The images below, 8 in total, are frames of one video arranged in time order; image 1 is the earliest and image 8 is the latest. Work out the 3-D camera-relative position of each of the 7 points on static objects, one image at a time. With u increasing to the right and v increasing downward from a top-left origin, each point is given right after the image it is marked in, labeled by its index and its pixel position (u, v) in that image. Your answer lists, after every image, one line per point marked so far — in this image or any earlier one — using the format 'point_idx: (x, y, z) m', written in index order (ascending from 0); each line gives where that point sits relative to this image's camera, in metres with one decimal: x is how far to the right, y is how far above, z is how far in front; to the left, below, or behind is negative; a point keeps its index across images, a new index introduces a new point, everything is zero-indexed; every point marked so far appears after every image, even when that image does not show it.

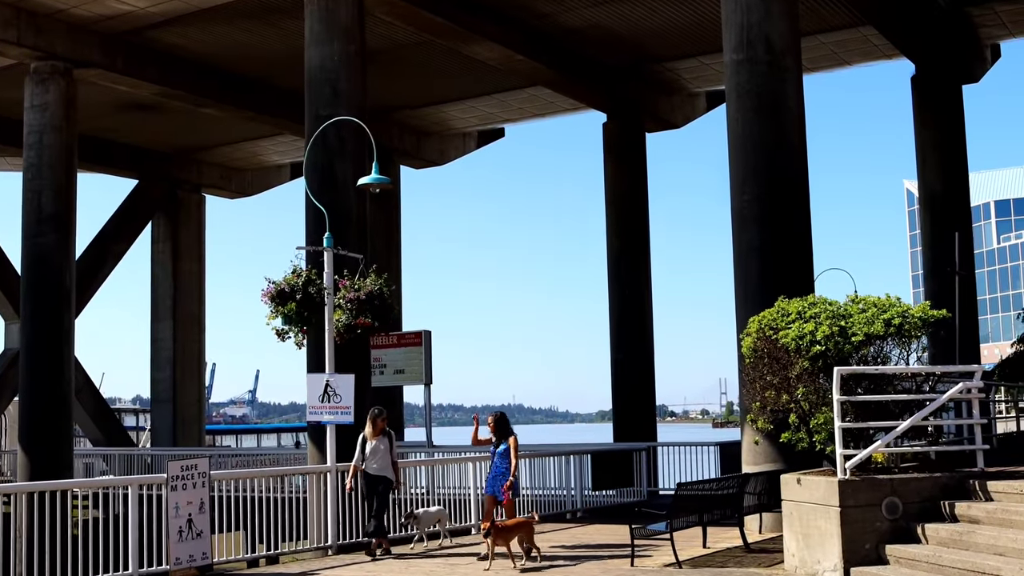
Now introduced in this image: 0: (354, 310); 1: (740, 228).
0: (-2.3, -0.3, +15.3) m
1: (+3.3, +0.9, +15.5) m
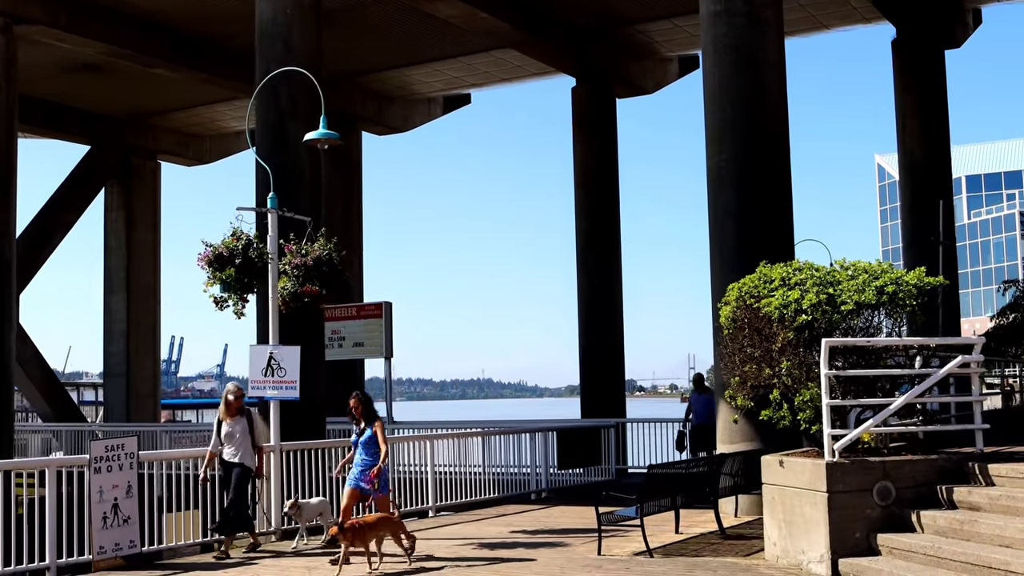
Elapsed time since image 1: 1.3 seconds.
0: (-2.8, +0.1, +14.2) m
1: (+2.8, +1.3, +14.5) m
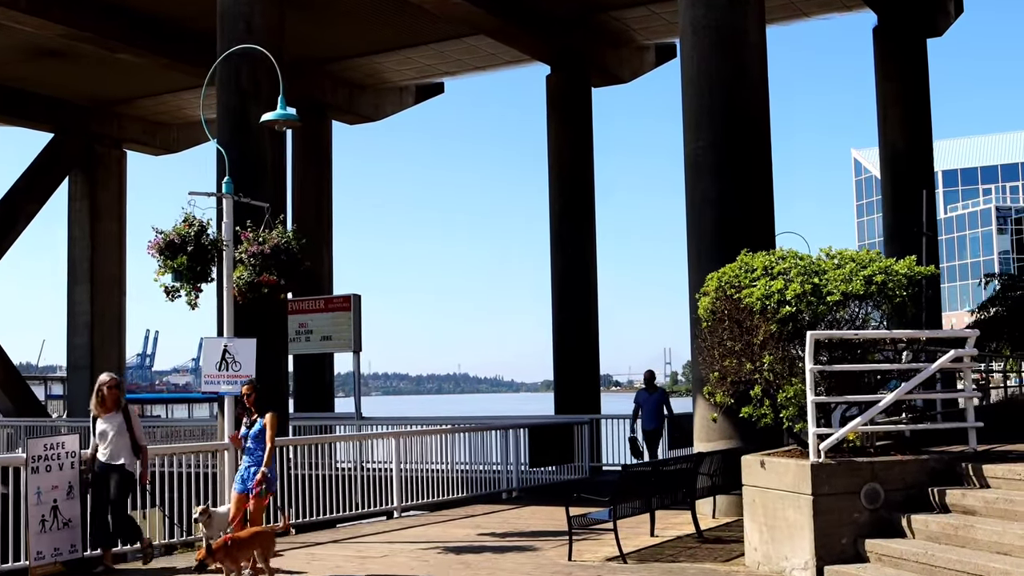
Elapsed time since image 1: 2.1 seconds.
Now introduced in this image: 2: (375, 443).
0: (-3.2, +0.3, +13.4) m
1: (+2.4, +1.5, +13.9) m
2: (-1.9, -2.2, +15.0) m
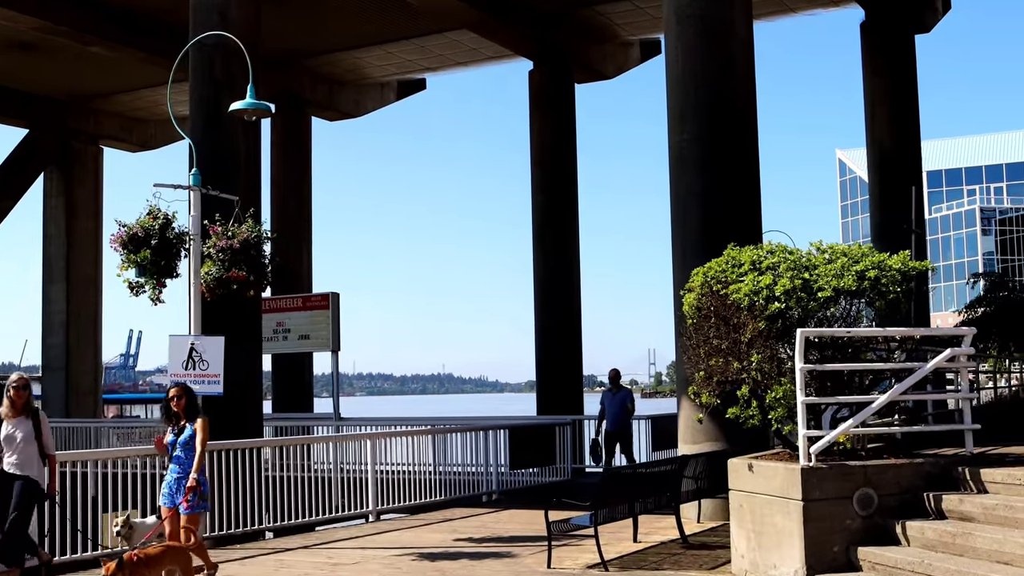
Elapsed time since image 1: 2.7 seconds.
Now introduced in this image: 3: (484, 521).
0: (-3.5, +0.3, +12.9) m
1: (+2.1, +1.5, +13.5) m
2: (-2.2, -2.1, +14.5) m
3: (-0.4, -3.0, +13.6) m
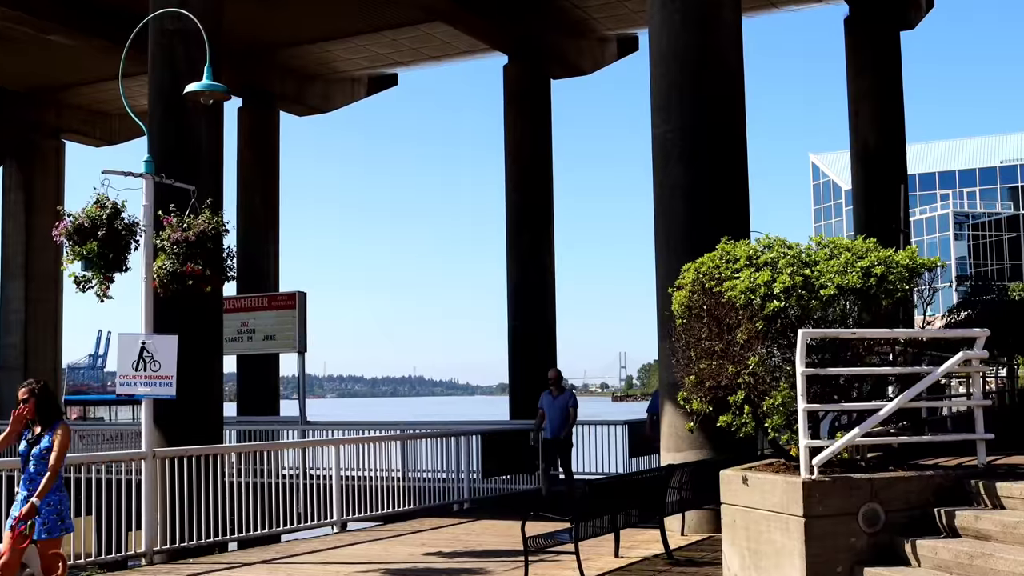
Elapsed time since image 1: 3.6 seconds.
0: (-3.8, +0.4, +12.1) m
1: (+1.8, +1.5, +12.8) m
2: (-2.5, -2.1, +13.7) m
3: (-0.7, -3.0, +12.8) m
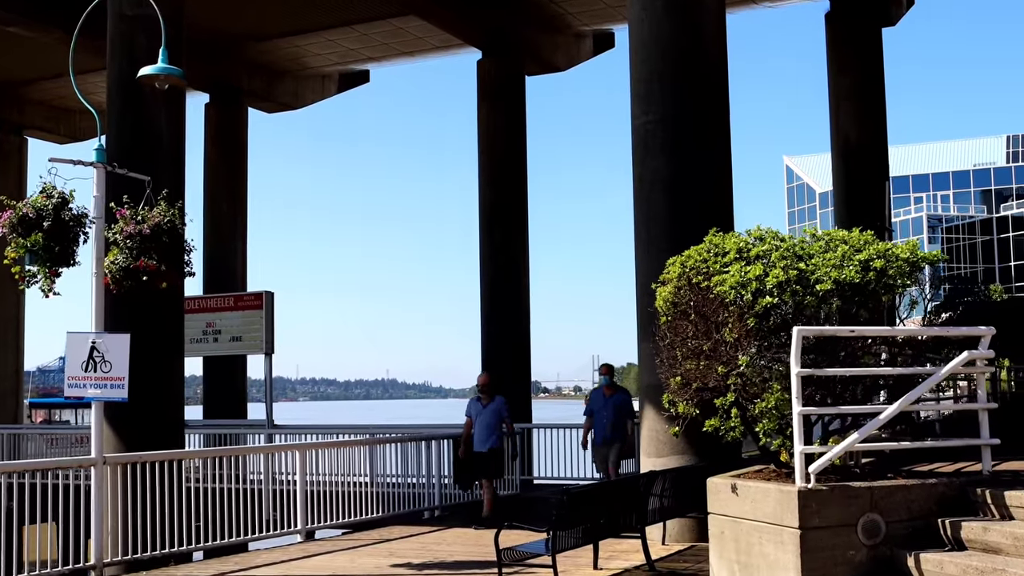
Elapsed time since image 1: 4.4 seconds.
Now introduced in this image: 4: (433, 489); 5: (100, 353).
0: (-4.1, +0.4, +11.4) m
1: (+1.5, +1.5, +12.3) m
2: (-2.9, -2.1, +13.0) m
3: (-1.0, -2.9, +12.2) m
4: (-0.9, -3.1, +16.1) m
5: (-4.3, -0.7, +10.9) m
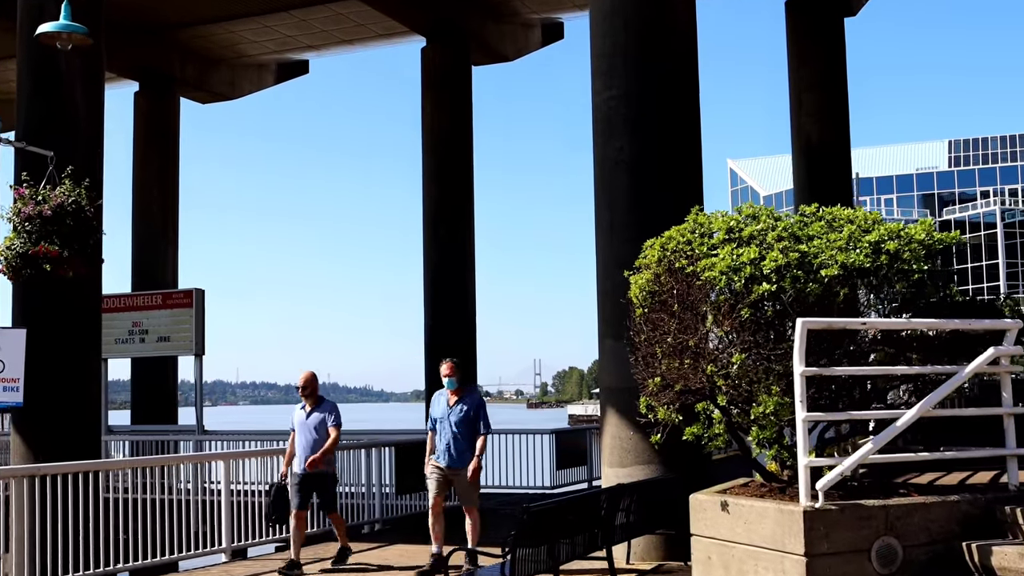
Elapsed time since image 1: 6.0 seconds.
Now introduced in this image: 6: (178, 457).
0: (-4.6, +0.5, +10.0) m
1: (+1.0, +1.6, +11.2) m
2: (-3.5, -2.0, +11.7) m
3: (-1.5, -2.9, +11.0) m
4: (-1.7, -3.0, +14.9) m
5: (-4.7, -0.6, +9.6) m
6: (-3.7, -1.8, +11.1) m
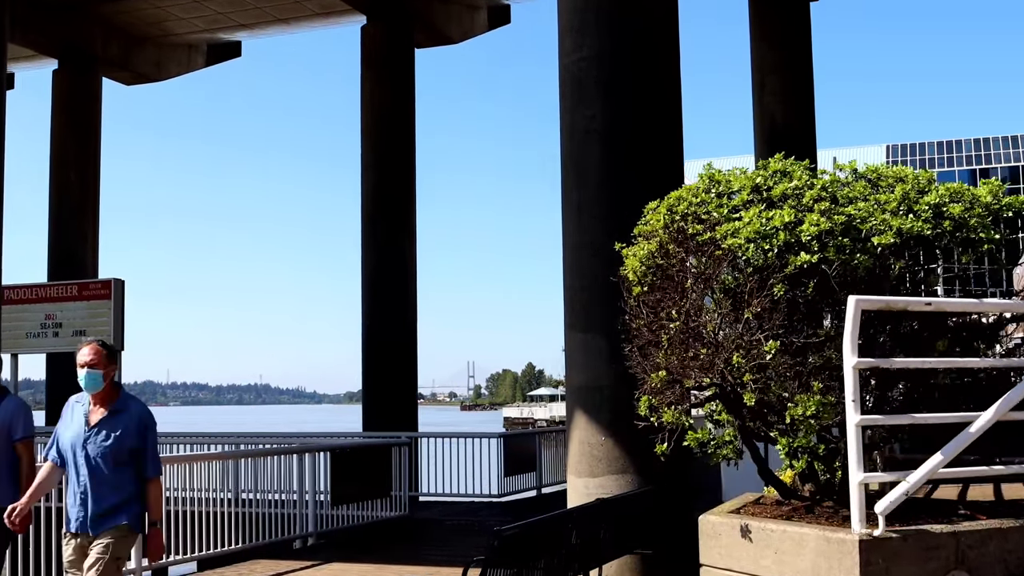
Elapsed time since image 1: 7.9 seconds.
0: (-4.9, +0.7, +8.4) m
1: (+0.6, +1.7, +9.9) m
2: (-3.9, -1.8, +10.1) m
3: (-2.0, -2.7, +9.5) m
4: (-2.3, -2.8, +13.4) m
5: (-5.0, -0.4, +7.9) m
6: (-4.1, -1.6, +9.5) m
